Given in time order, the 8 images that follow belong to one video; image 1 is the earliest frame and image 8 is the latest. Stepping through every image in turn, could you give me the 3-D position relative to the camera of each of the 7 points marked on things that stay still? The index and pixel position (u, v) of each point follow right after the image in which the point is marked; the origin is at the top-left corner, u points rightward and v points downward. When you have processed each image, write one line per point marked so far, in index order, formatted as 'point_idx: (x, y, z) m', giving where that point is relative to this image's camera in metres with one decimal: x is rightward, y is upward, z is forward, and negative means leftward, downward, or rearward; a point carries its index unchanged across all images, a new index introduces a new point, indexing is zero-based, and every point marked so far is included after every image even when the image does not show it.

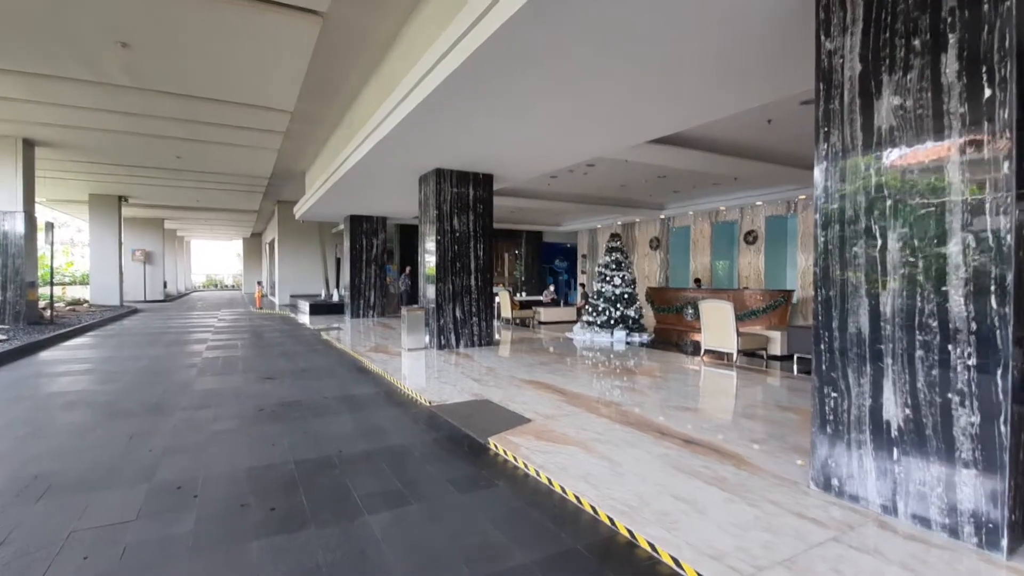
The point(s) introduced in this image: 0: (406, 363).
0: (-1.4, -1.0, +7.1) m
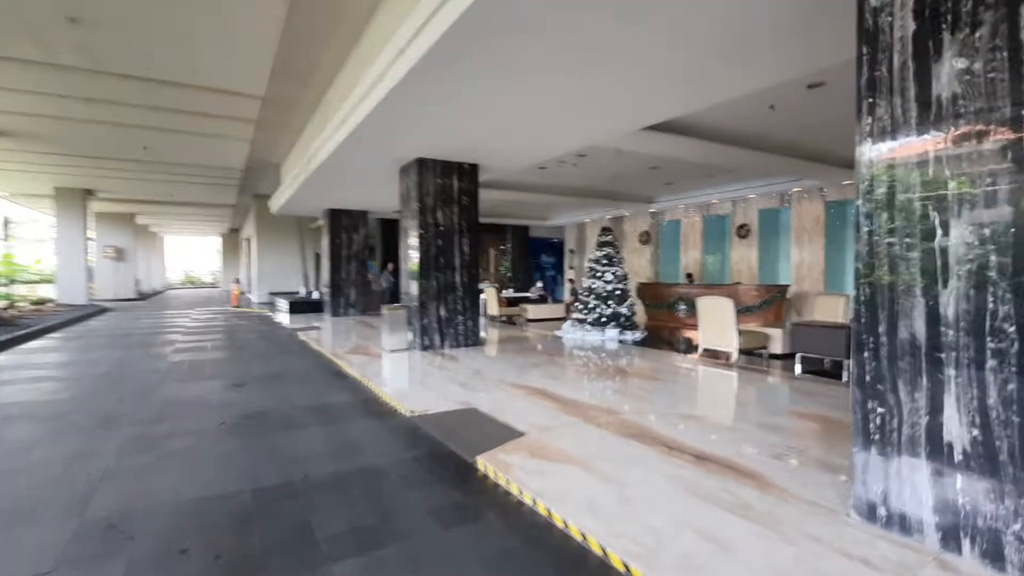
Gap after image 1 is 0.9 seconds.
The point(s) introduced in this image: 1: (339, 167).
0: (-1.6, -1.0, +6.6) m
1: (-2.8, +1.9, +8.3) m
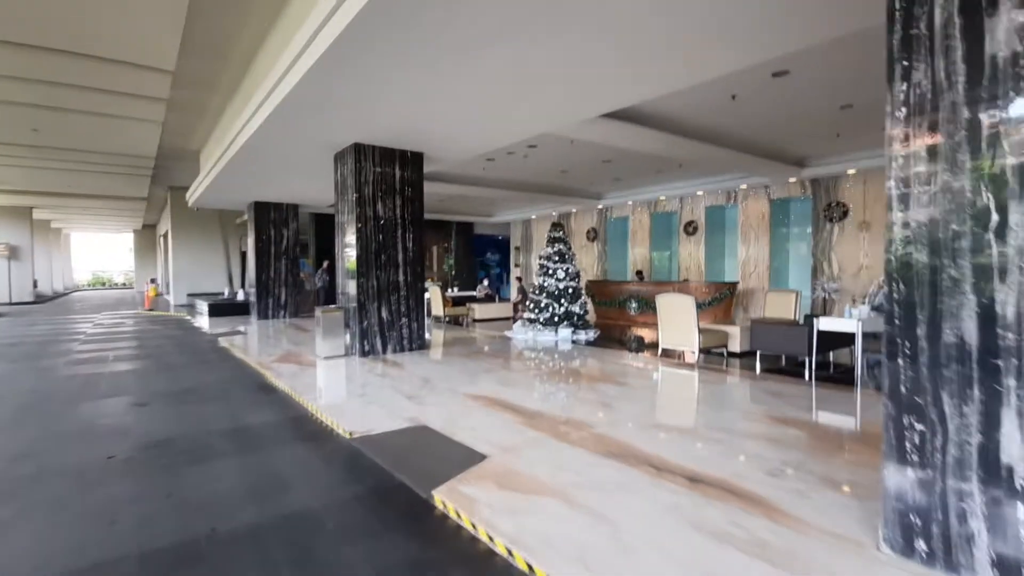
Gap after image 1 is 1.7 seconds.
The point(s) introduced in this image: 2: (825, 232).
0: (-2.1, -1.0, +5.9) m
1: (-3.6, +1.9, +7.4) m
2: (+6.0, +1.1, +10.0) m
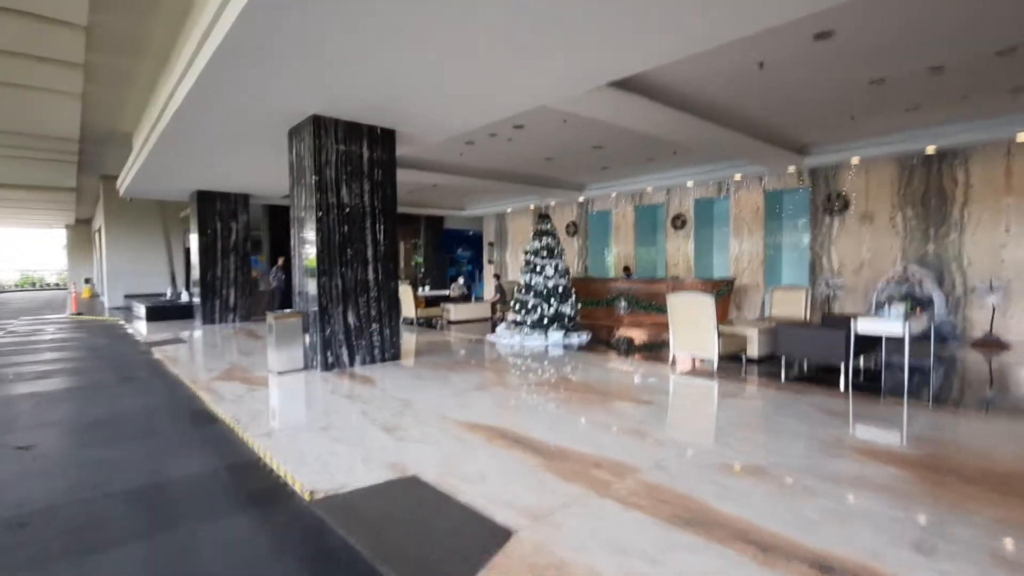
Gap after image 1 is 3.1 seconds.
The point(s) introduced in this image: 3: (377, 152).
0: (-2.1, -1.0, +4.8) m
1: (-3.7, +1.9, +6.2) m
2: (+5.6, +1.1, +9.4) m
3: (-1.6, +1.6, +6.1) m
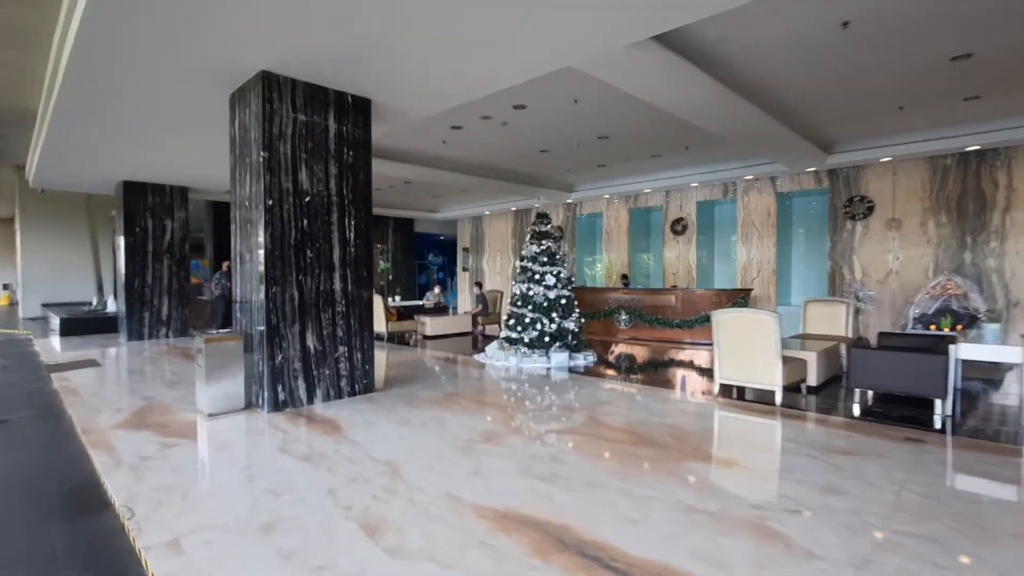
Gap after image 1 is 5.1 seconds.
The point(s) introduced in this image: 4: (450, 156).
0: (-2.0, -1.1, +3.3) m
1: (-3.6, +1.8, +4.7) m
2: (+5.4, +0.9, +8.6) m
3: (-1.5, +1.5, +4.8) m
4: (-1.0, +2.1, +8.5) m
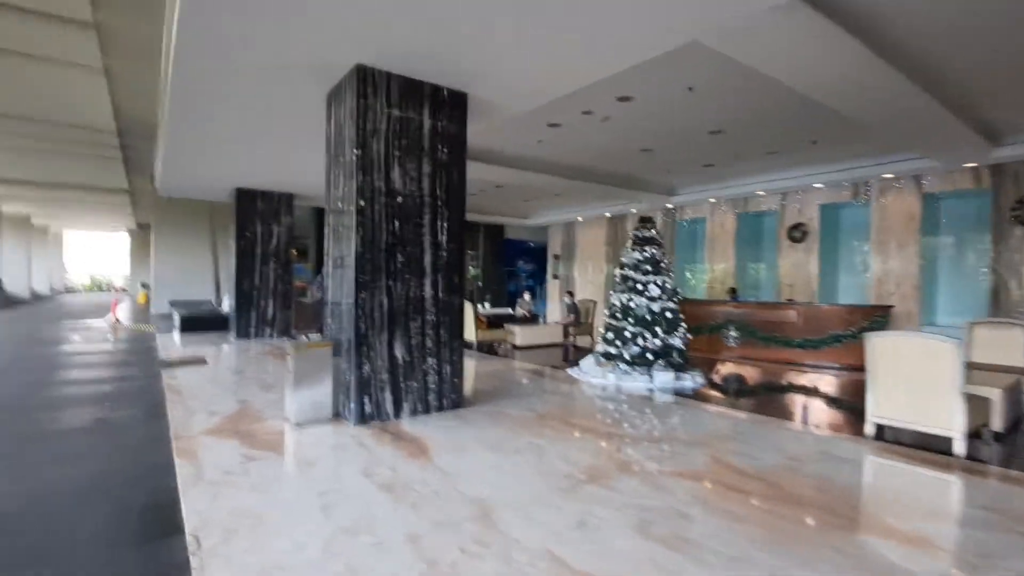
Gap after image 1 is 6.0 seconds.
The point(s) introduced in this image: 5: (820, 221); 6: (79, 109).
0: (-1.4, -1.1, +3.1) m
1: (-2.7, +1.8, +4.8) m
2: (+6.8, +0.7, +7.1) m
3: (-0.6, +1.4, +4.5) m
4: (+0.5, +2.0, +8.1) m
5: (+5.3, +1.2, +9.0) m
6: (-7.6, +3.1, +9.2) m
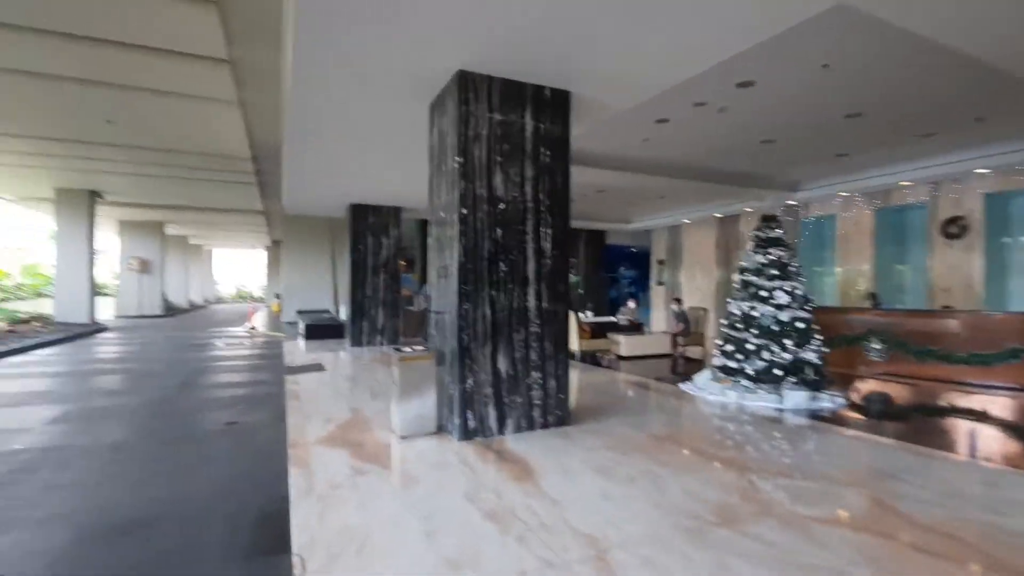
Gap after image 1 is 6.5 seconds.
0: (-0.7, -1.2, +3.1) m
1: (-1.8, +1.7, +5.0) m
2: (+8.1, +0.6, +5.5) m
3: (+0.3, +1.4, +4.3) m
4: (+2.0, +1.9, +7.7) m
5: (+6.9, +1.1, +7.6) m
6: (-5.7, +2.8, +10.2) m
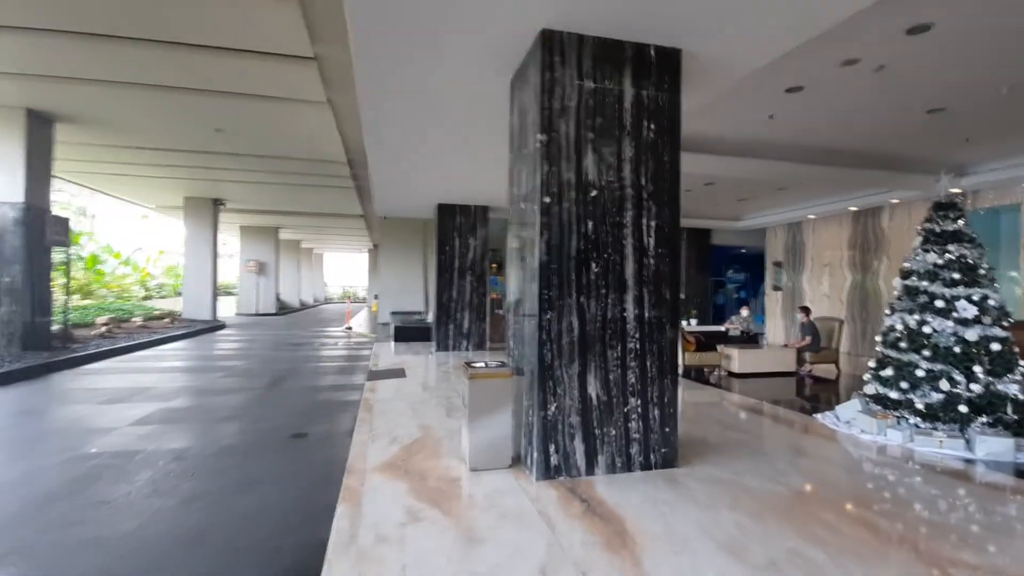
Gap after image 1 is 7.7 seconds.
0: (-0.3, -1.2, +2.4) m
1: (-1.0, +1.7, +4.5) m
2: (+8.8, +0.5, +3.3) m
3: (+0.9, +1.3, +3.5) m
4: (+3.2, +1.8, +6.5) m
5: (+8.0, +1.0, +5.6) m
6: (-4.0, +2.8, +10.4) m
